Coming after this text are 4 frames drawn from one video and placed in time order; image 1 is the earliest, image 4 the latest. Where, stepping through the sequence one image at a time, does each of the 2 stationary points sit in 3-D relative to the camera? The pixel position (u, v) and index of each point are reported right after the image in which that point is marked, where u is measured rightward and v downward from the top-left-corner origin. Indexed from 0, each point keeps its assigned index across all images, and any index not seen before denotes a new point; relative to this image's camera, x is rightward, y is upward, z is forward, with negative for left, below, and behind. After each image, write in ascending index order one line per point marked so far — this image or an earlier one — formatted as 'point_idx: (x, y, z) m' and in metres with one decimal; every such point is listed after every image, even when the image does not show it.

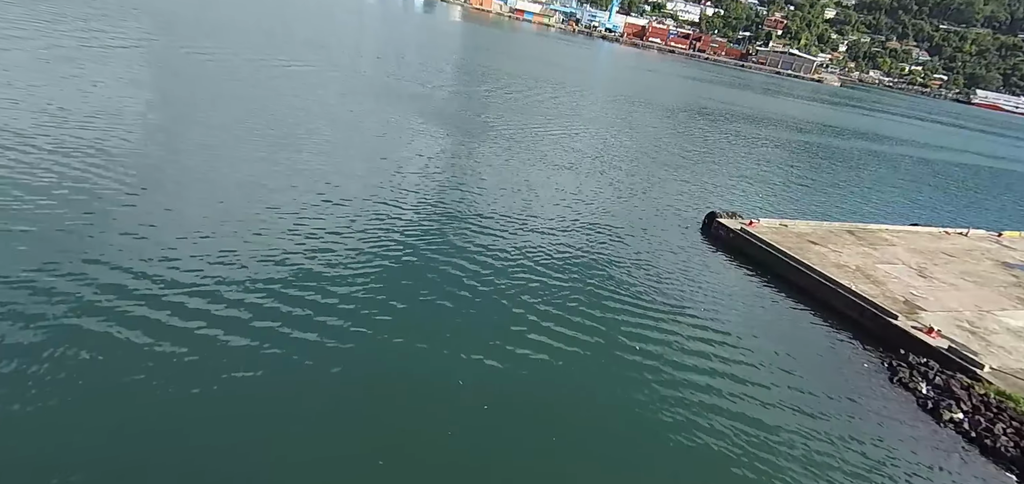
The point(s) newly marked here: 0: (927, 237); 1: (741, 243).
0: (+11.7, +0.2, +16.5) m
1: (+5.6, 0.0, +14.3) m
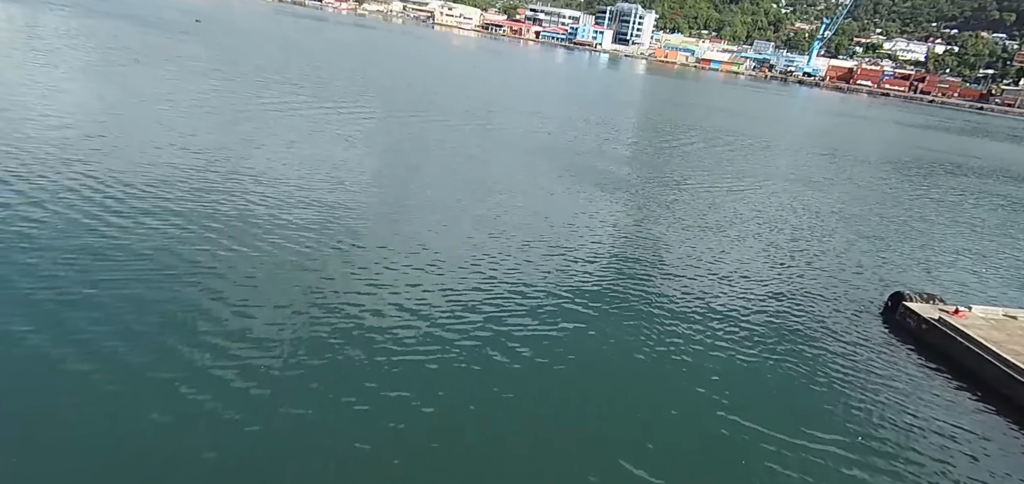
0: (+14.2, -2.0, +10.9) m
1: (+7.8, -1.8, +10.7) m
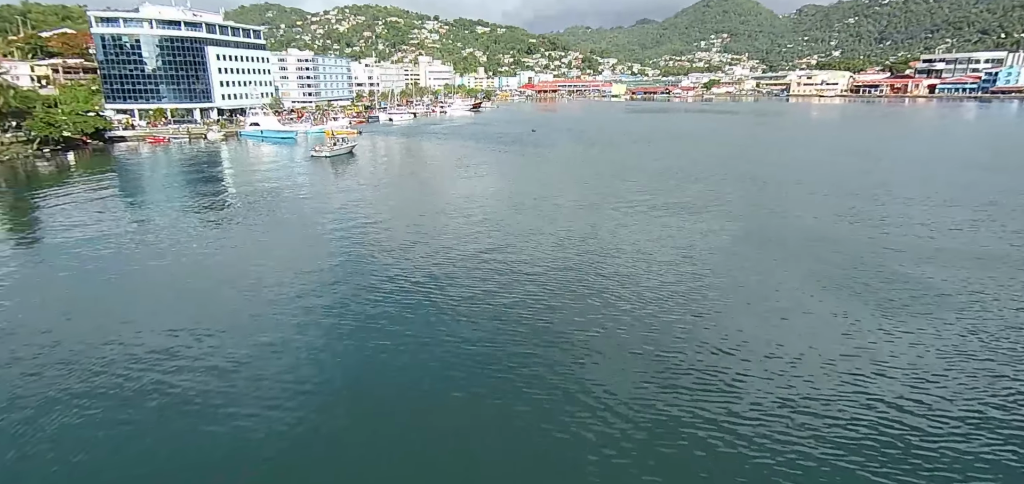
0: (+11.5, -4.1, +0.2) m
1: (+6.1, -3.9, +3.8) m
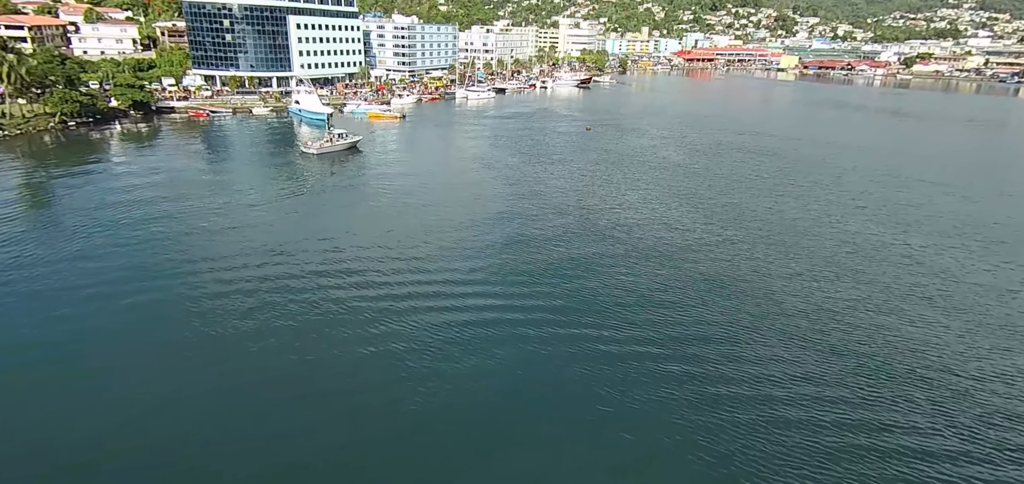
0: (-9.7, -11.3, -8.2) m
1: (-13.5, -10.1, -3.1) m
